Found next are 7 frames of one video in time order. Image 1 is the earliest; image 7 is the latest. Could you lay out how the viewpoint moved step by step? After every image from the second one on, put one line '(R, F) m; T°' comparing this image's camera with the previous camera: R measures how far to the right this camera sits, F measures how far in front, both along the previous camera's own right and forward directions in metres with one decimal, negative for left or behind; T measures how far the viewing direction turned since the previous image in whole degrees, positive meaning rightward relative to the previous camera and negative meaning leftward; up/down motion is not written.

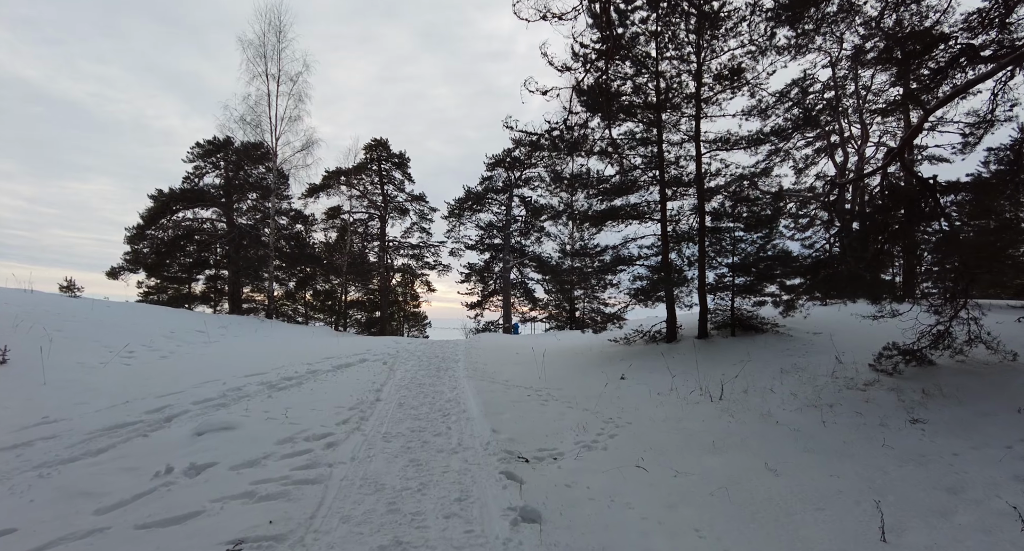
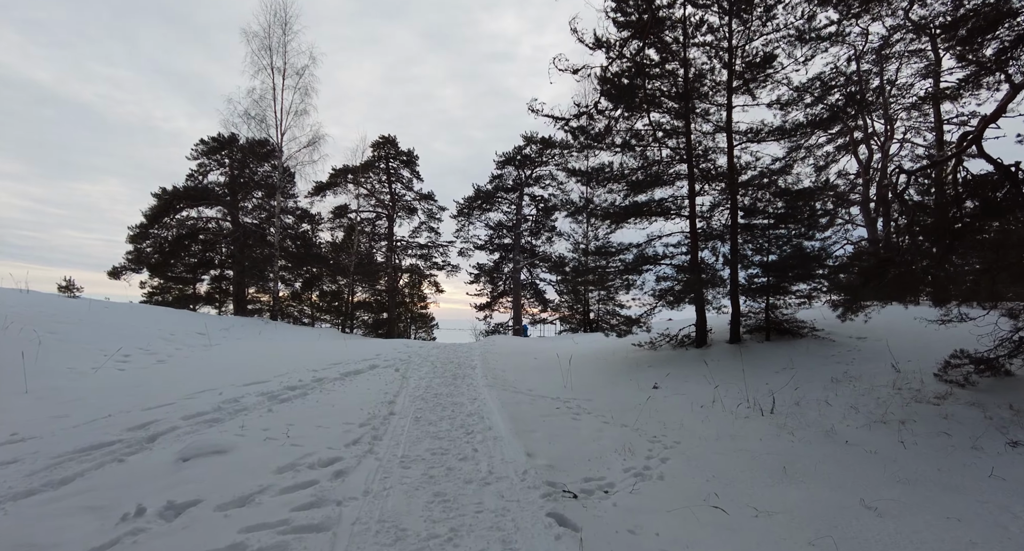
(-0.3, +0.7) m; -1°
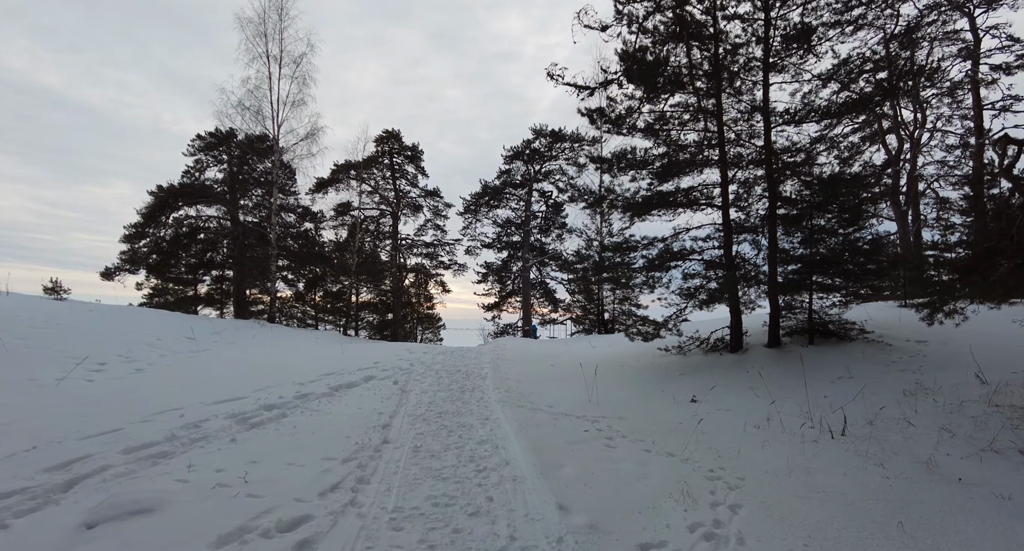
(-0.1, +1.0) m; -1°
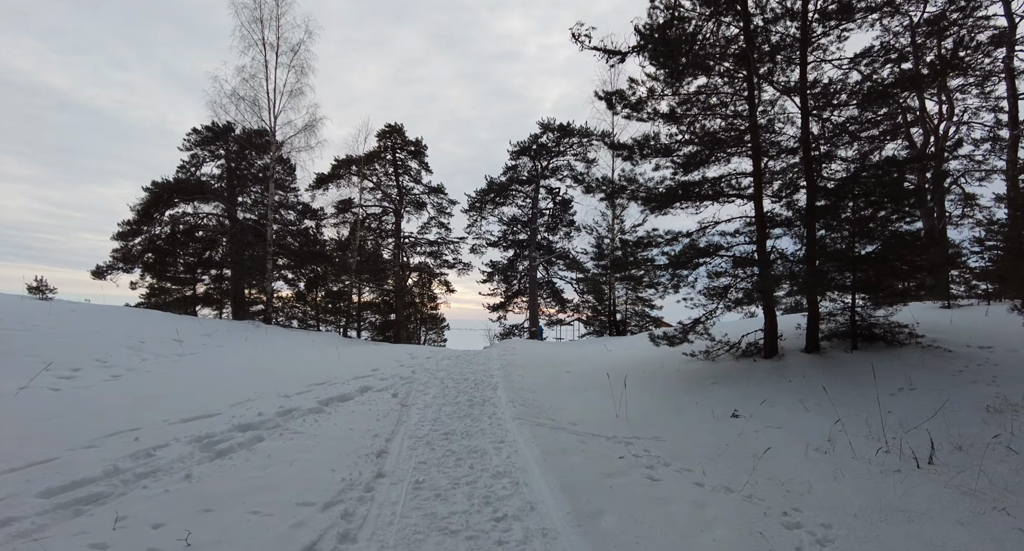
(-0.1, +0.8) m; 0°
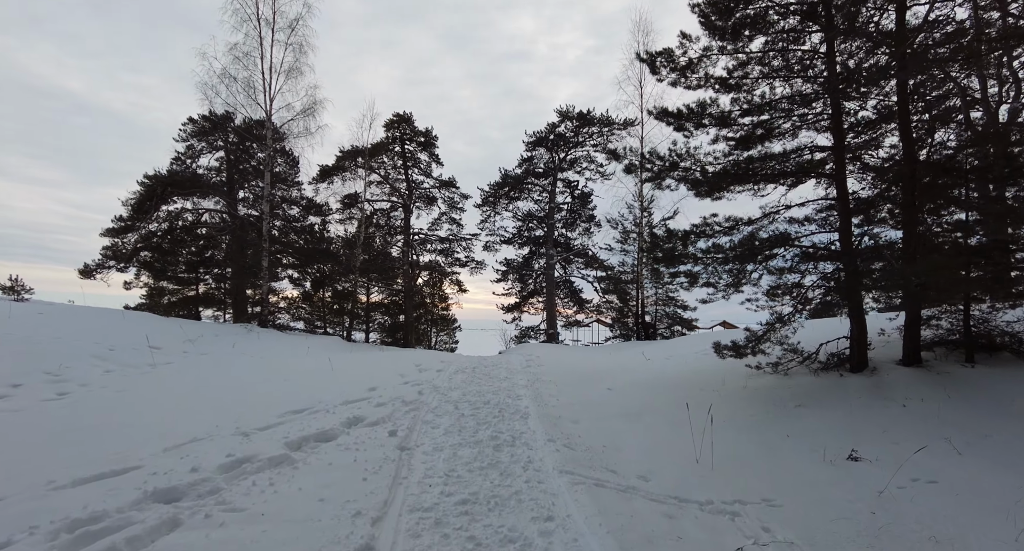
(-0.2, +1.5) m; -1°
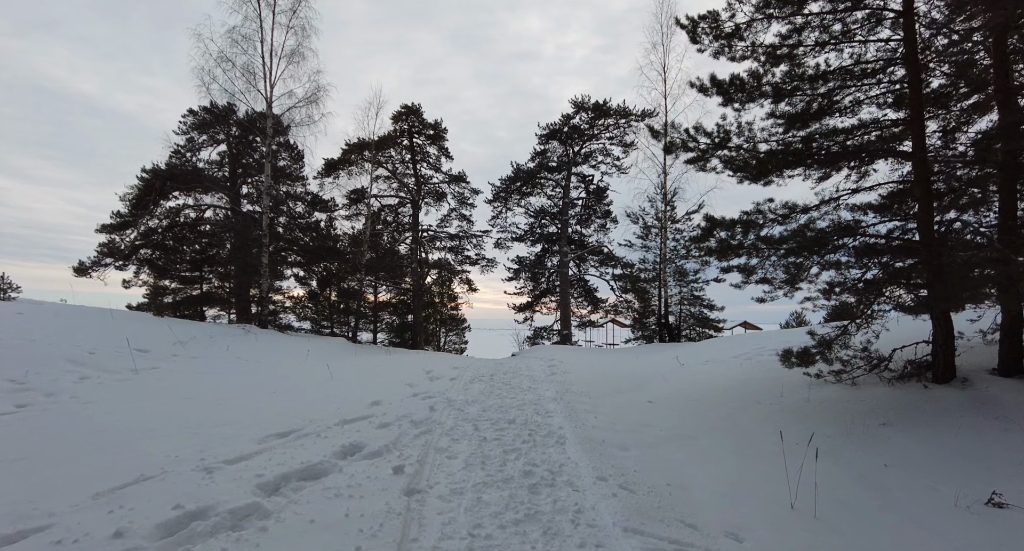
(-0.2, +0.9) m; -1°
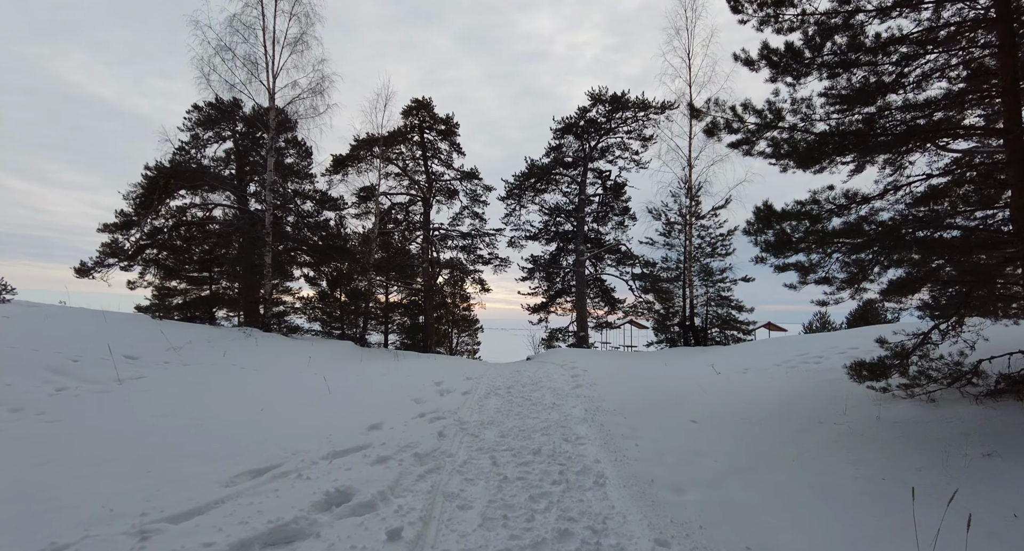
(-0.1, +0.8) m; -1°
